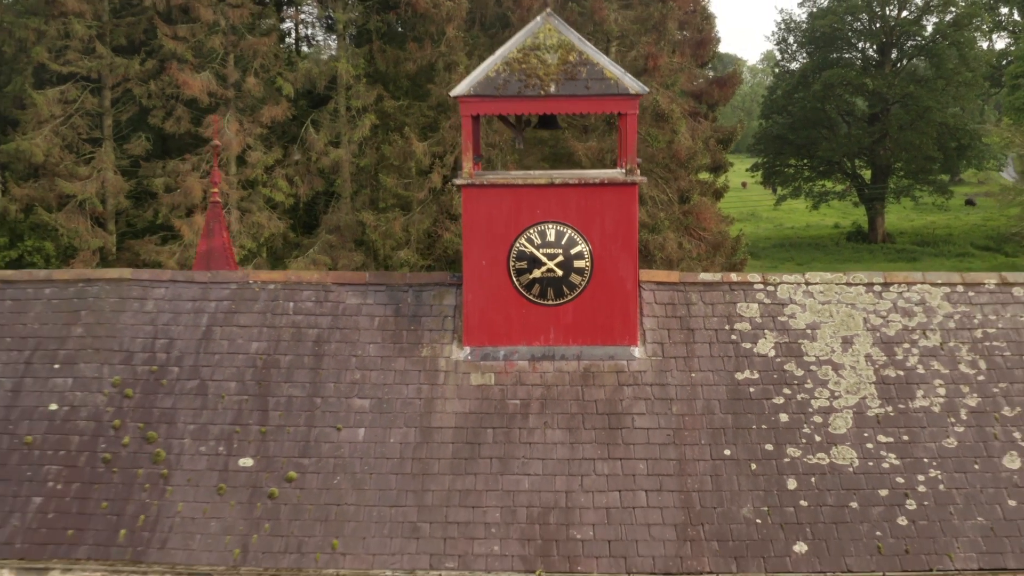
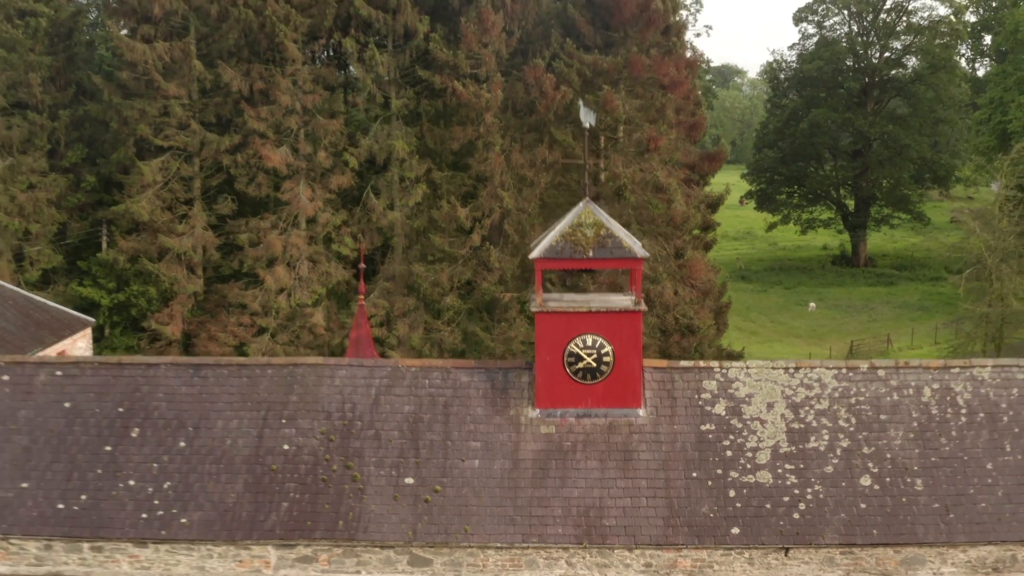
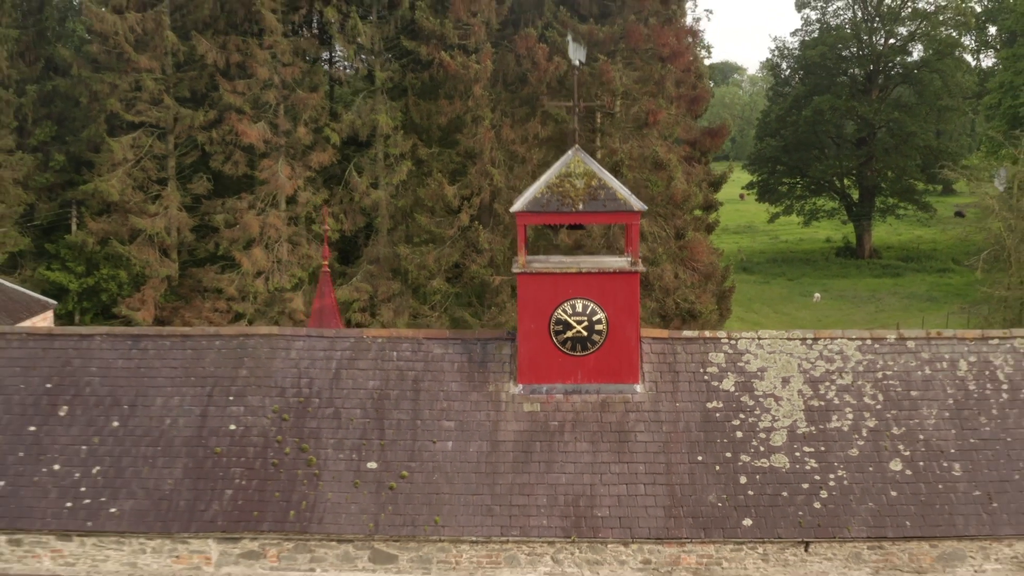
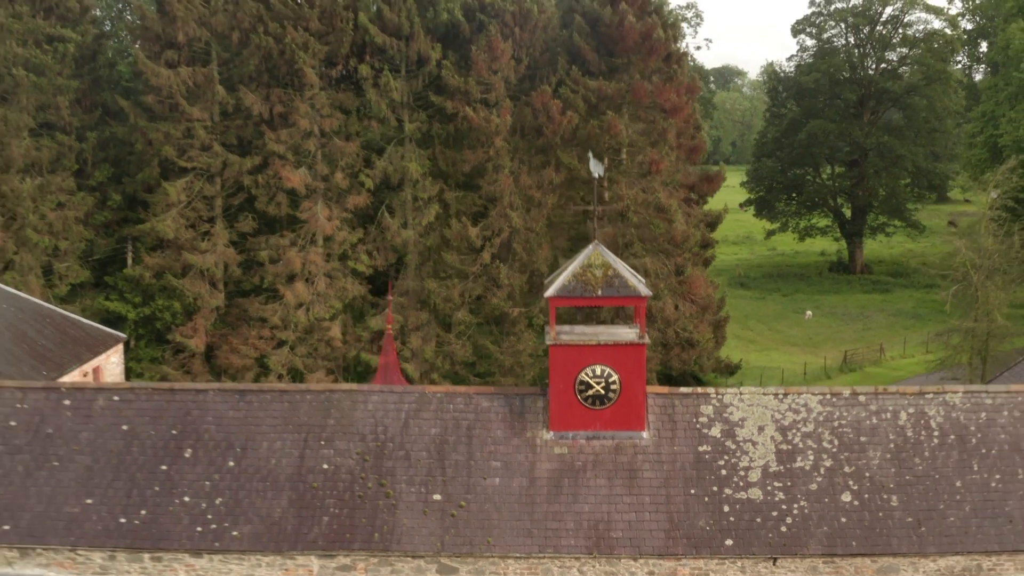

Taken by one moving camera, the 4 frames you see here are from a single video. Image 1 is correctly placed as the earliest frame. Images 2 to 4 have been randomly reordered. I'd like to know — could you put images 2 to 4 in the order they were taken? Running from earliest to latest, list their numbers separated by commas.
3, 2, 4
